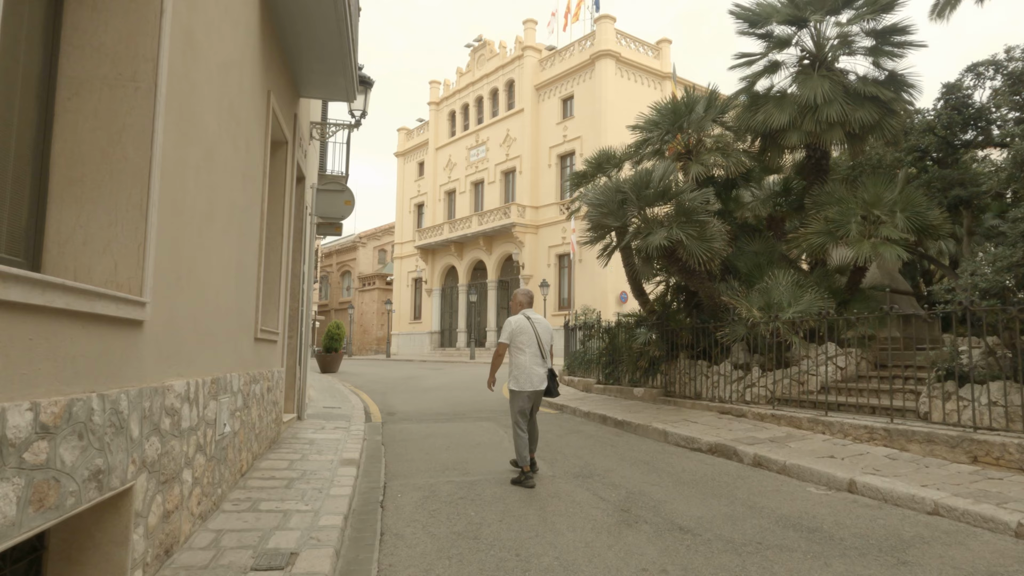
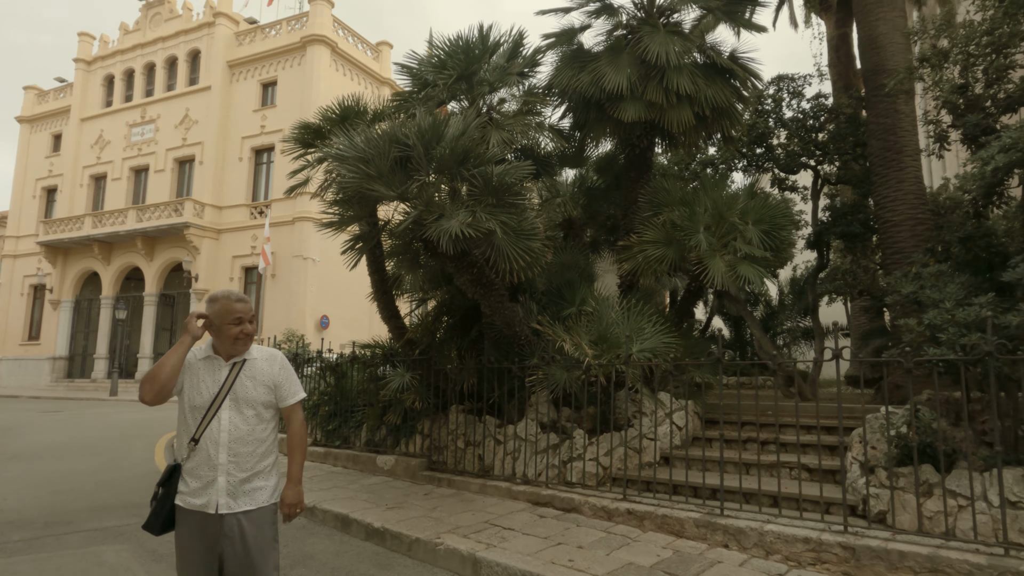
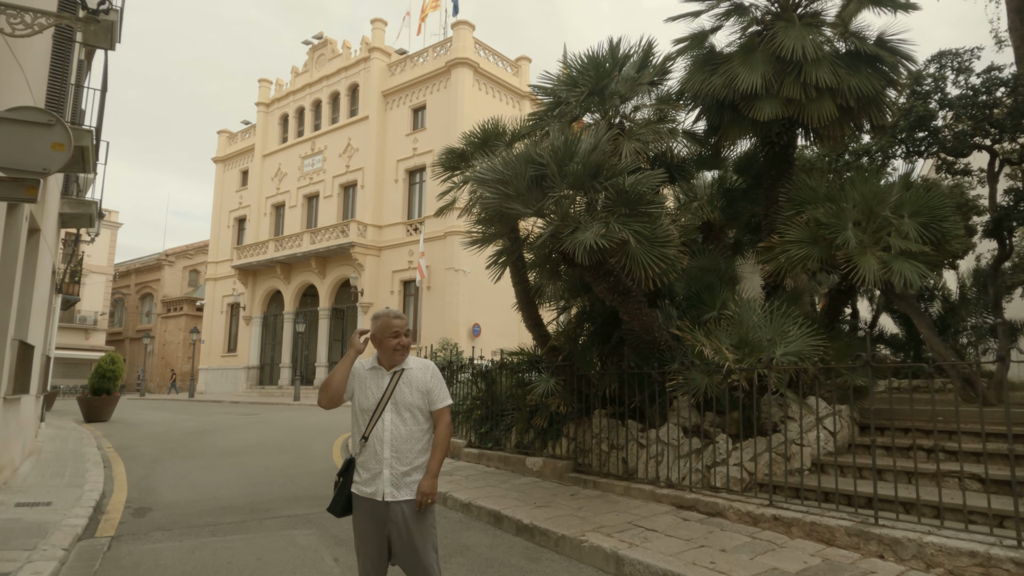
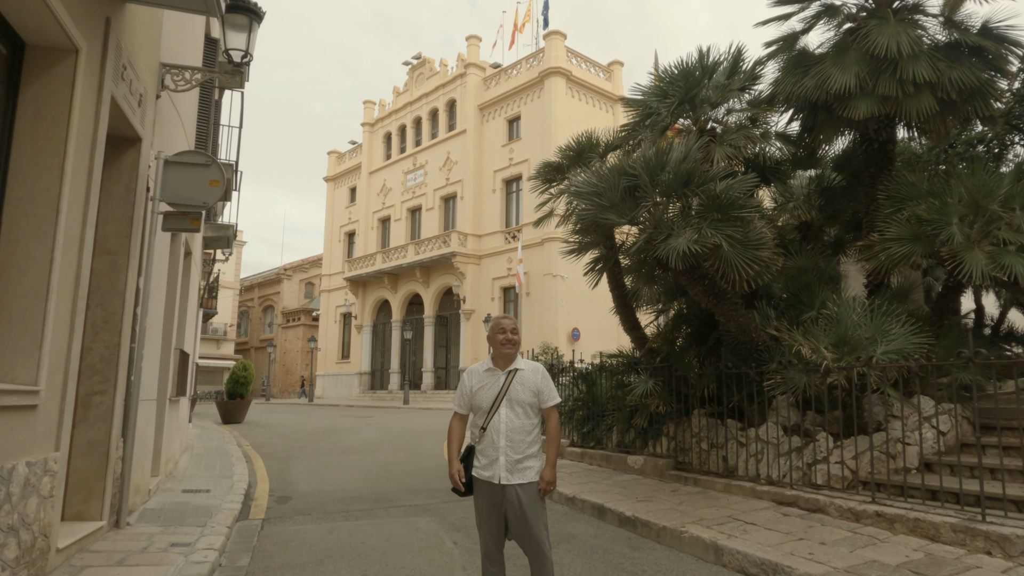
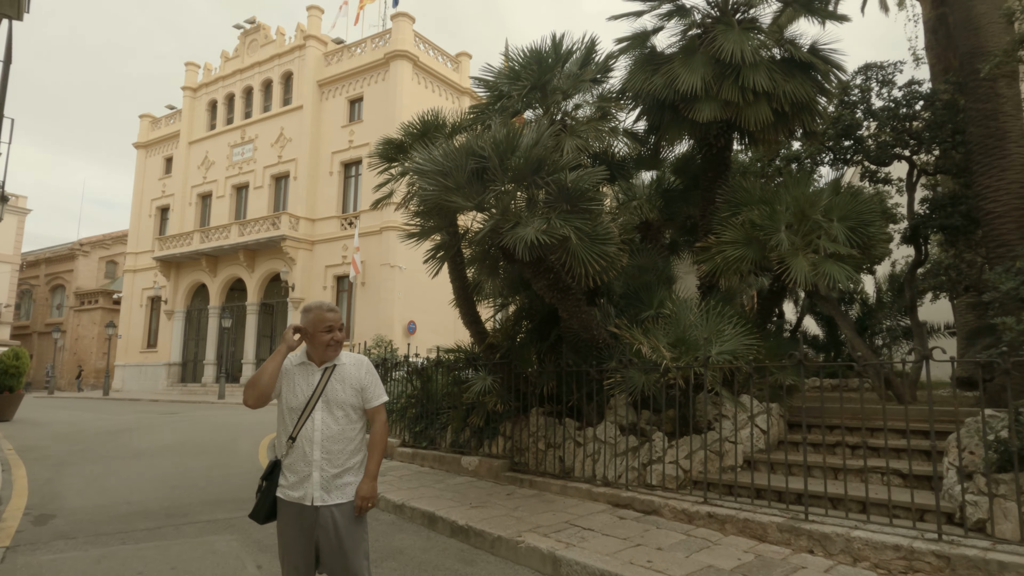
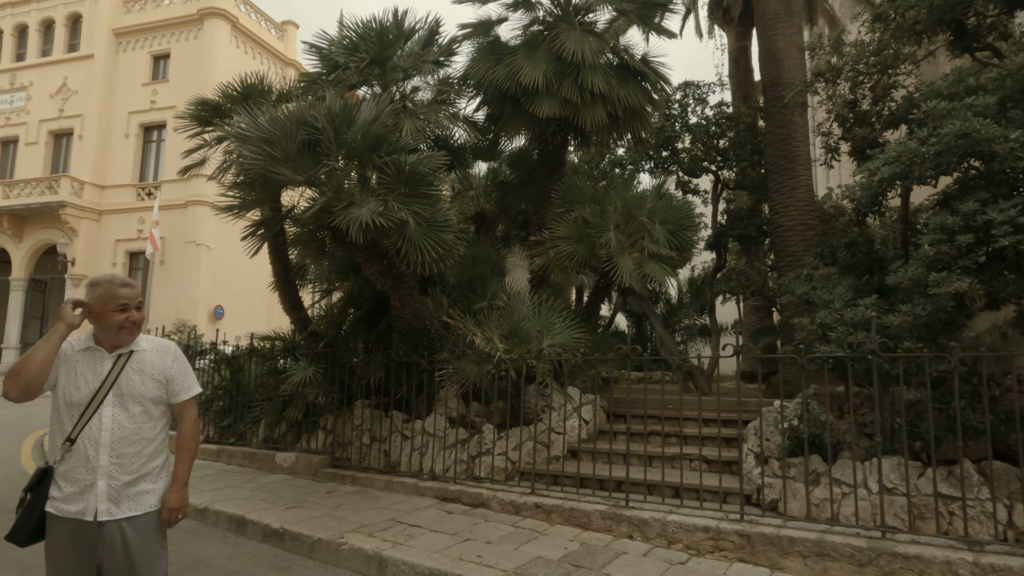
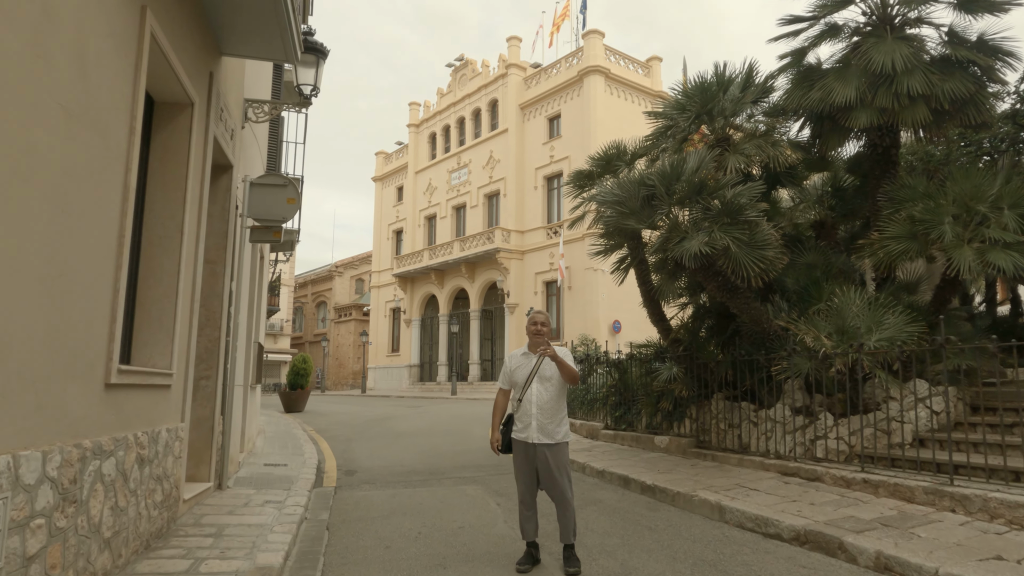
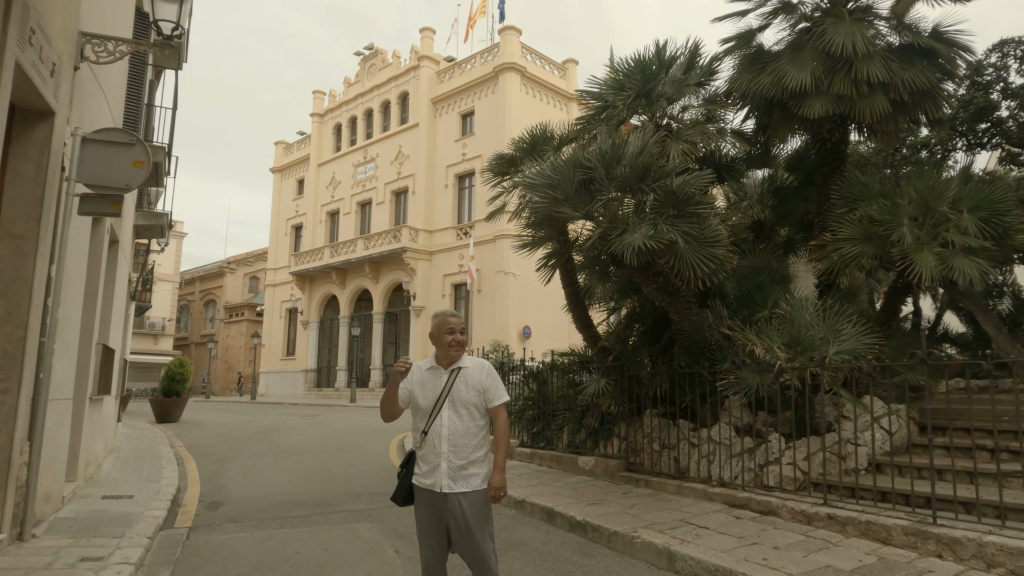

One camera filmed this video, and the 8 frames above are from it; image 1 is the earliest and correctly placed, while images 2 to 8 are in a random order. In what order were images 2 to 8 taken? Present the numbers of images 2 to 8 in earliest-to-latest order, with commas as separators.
7, 4, 8, 3, 5, 2, 6
